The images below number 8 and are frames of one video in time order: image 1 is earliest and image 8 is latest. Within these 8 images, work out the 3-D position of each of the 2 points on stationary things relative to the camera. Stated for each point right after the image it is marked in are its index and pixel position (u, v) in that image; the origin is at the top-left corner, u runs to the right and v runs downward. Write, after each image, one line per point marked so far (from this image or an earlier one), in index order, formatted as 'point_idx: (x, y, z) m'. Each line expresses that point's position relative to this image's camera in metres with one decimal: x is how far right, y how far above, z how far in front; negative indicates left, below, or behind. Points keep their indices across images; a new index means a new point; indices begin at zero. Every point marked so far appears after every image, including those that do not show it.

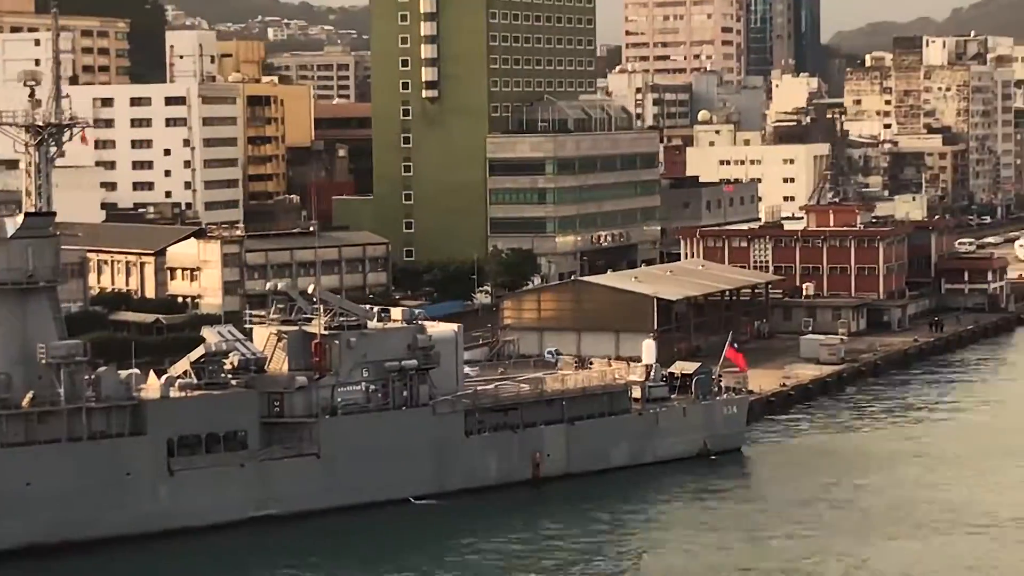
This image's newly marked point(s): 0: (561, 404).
0: (+0.3, -0.8, +13.5) m
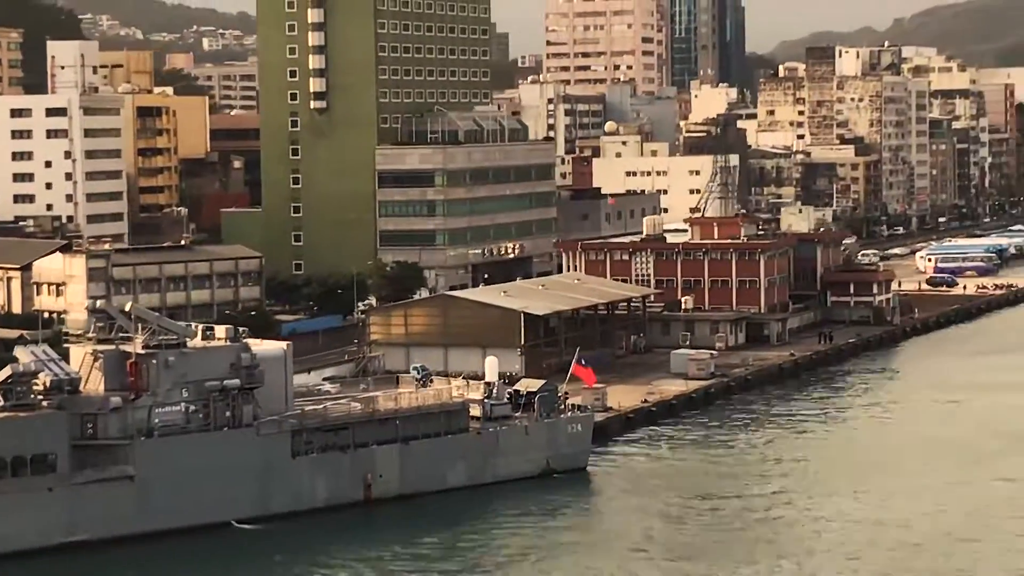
0: (-0.8, -0.9, +13.2) m
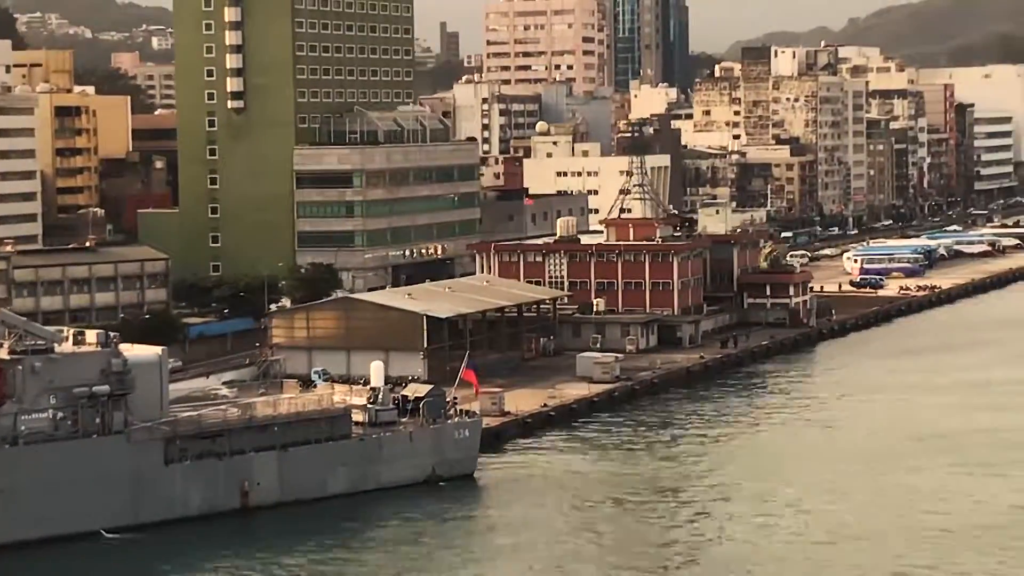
0: (-1.5, -0.9, +13.0) m
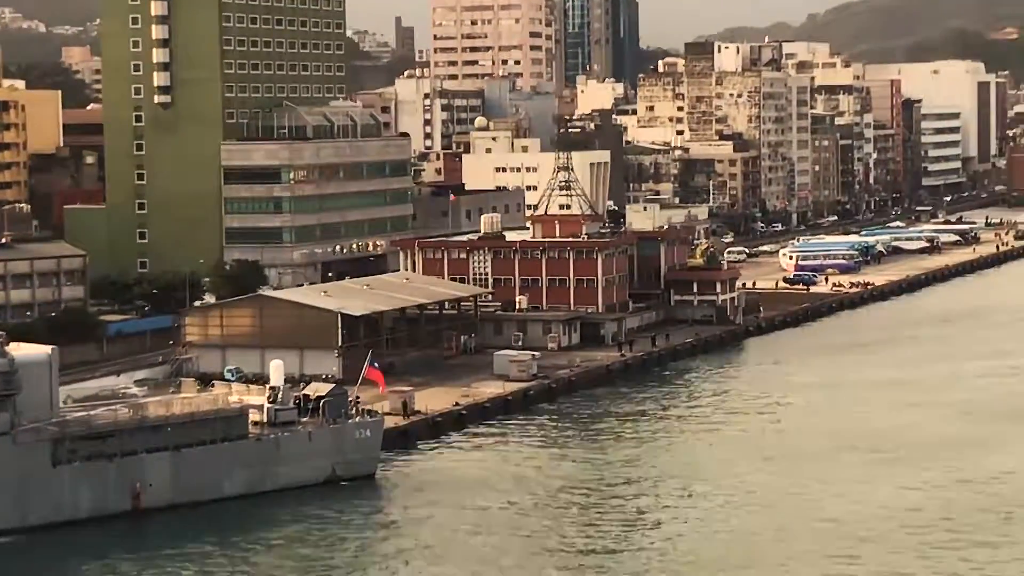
0: (-2.2, -0.9, +12.7) m
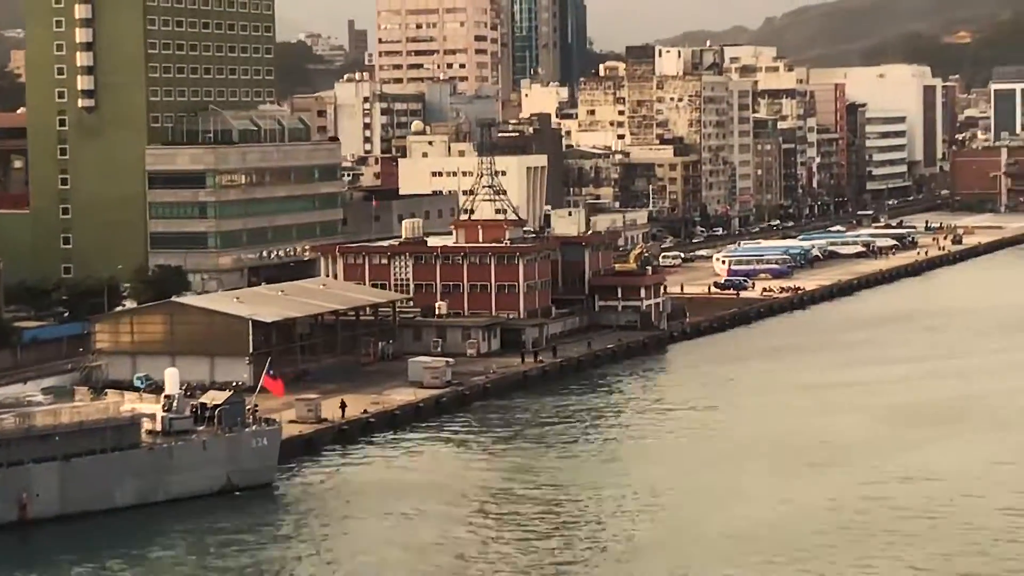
0: (-2.9, -0.9, +12.6) m
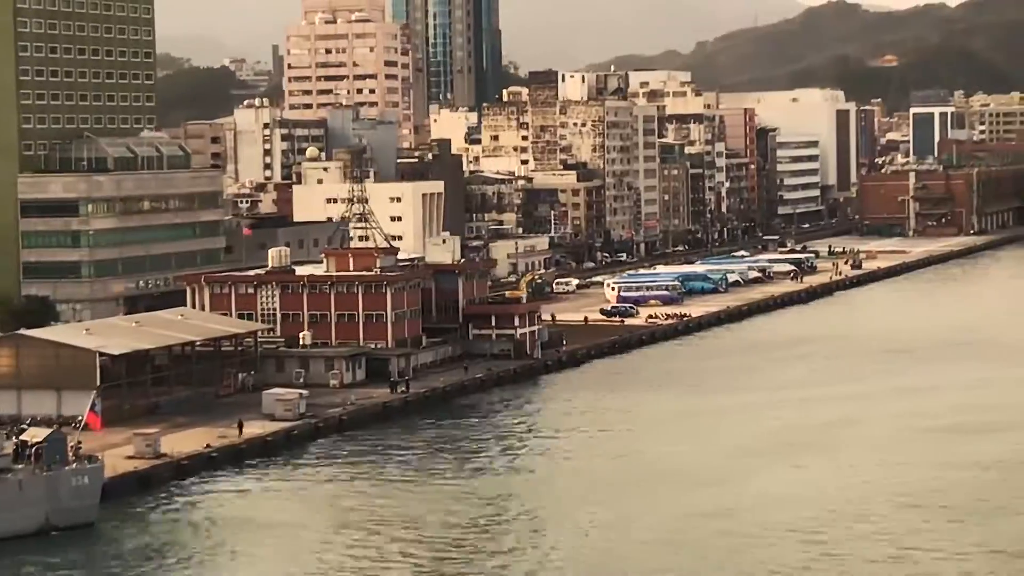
0: (-4.0, -1.2, +12.2) m
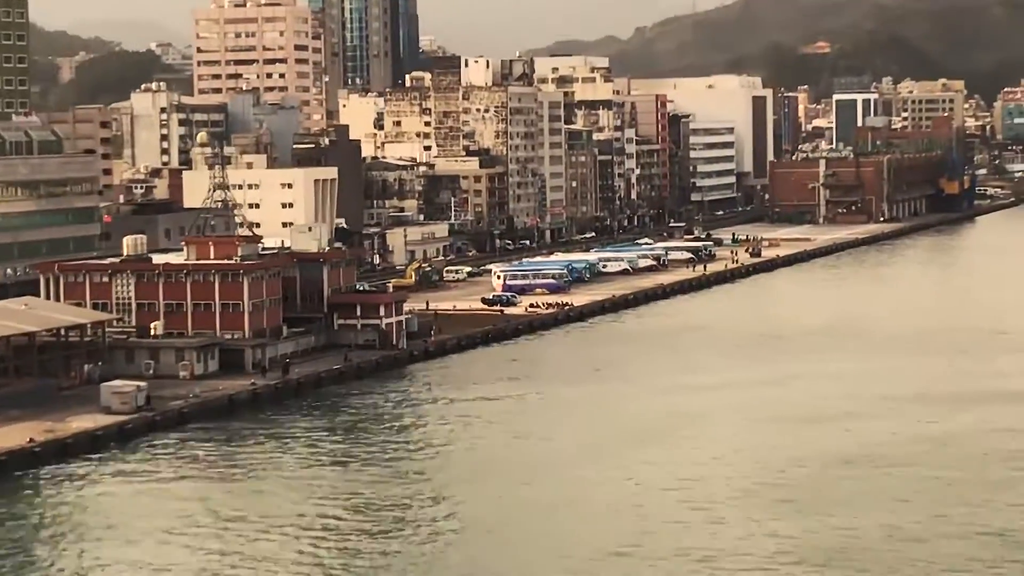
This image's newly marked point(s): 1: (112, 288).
0: (-5.1, -1.1, +11.7) m
1: (-4.0, 0.0, +19.9) m
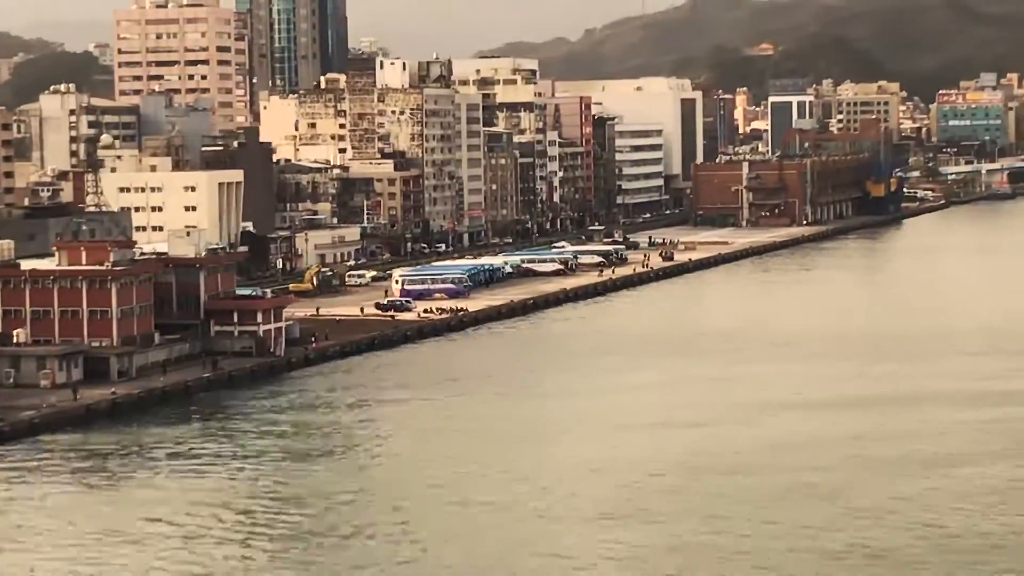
0: (-6.2, -1.2, +11.2) m
1: (-5.2, -0.1, +19.5) m
